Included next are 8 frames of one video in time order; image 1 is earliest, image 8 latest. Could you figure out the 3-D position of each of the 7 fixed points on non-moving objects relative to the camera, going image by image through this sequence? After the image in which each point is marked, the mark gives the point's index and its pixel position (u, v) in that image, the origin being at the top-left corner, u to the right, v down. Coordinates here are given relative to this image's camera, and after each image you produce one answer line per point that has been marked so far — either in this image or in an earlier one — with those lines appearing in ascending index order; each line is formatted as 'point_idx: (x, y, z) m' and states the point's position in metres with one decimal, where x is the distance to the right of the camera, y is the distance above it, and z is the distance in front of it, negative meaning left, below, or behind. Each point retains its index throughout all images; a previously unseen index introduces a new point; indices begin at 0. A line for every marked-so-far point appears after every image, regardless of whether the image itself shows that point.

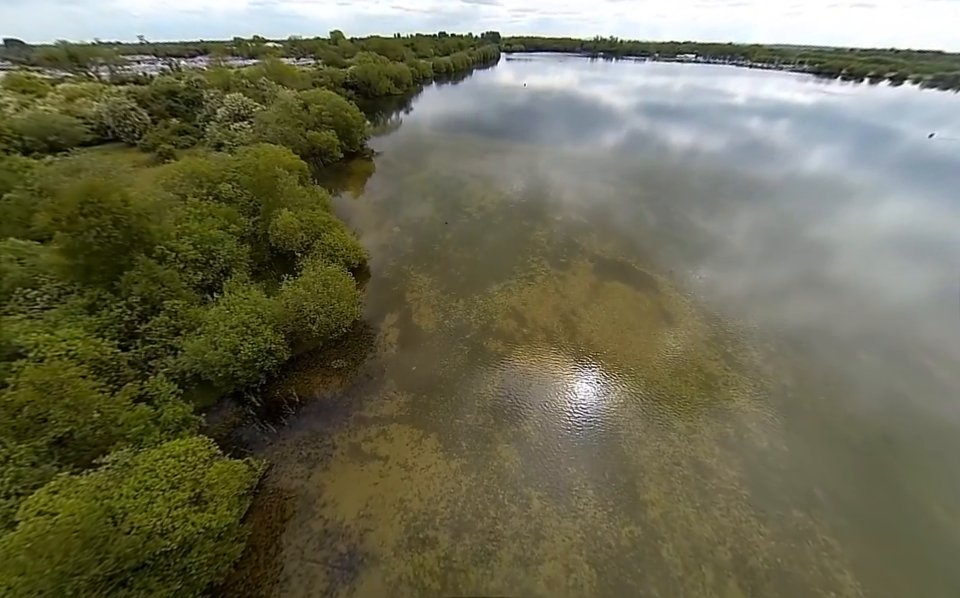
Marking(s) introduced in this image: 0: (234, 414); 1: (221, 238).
0: (-10.7, -5.0, +14.0) m
1: (-15.3, +3.6, +19.0) m
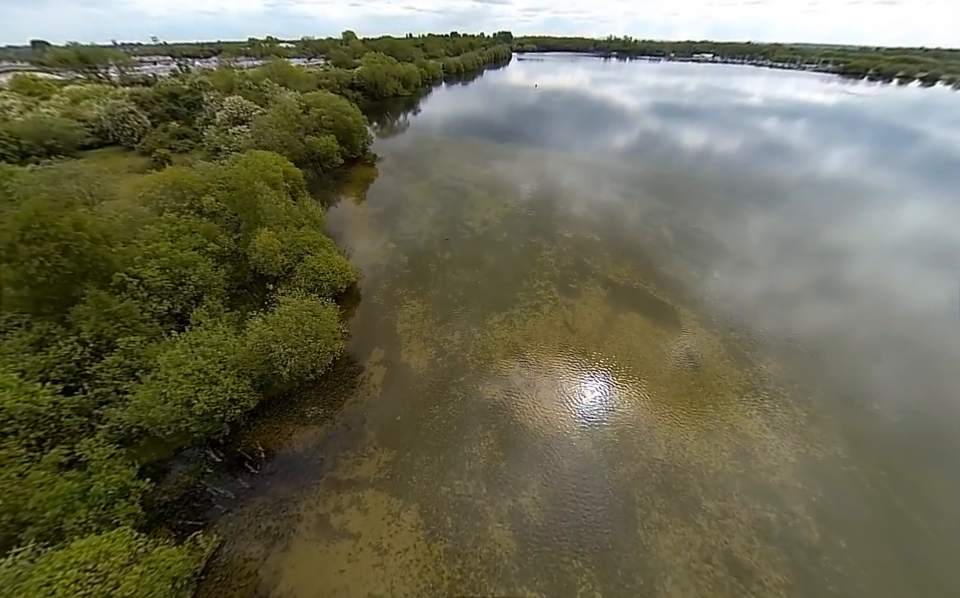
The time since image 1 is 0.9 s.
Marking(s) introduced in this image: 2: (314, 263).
0: (-11.1, -6.6, +12.2) m
1: (-15.4, +2.1, +17.3) m
2: (-9.5, +2.1, +18.4) m
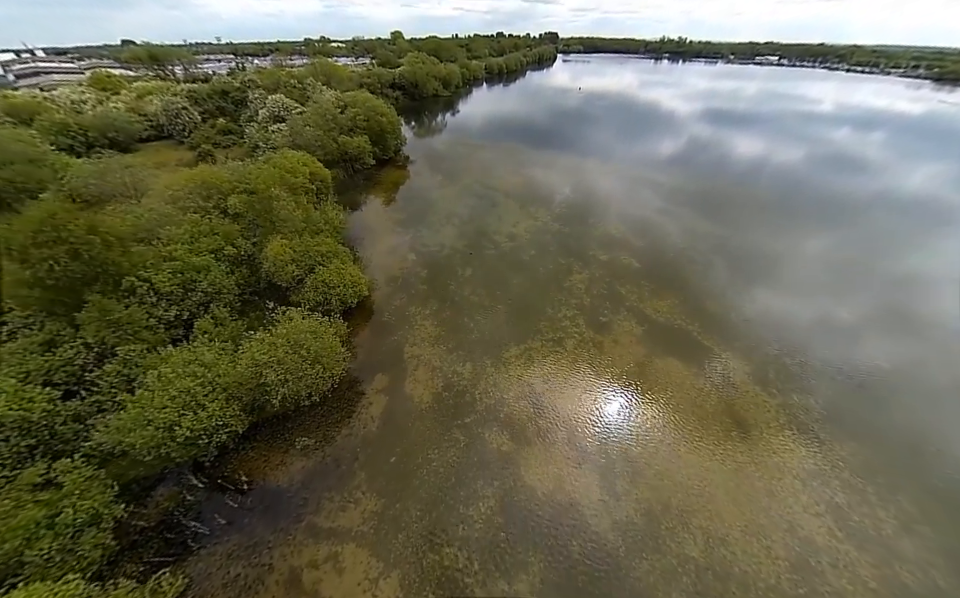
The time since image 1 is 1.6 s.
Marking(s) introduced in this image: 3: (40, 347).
0: (-11.2, -7.2, +11.6) m
1: (-14.4, +1.8, +17.0) m
2: (-8.4, +1.4, +17.5) m
3: (-16.3, -1.7, +12.0) m
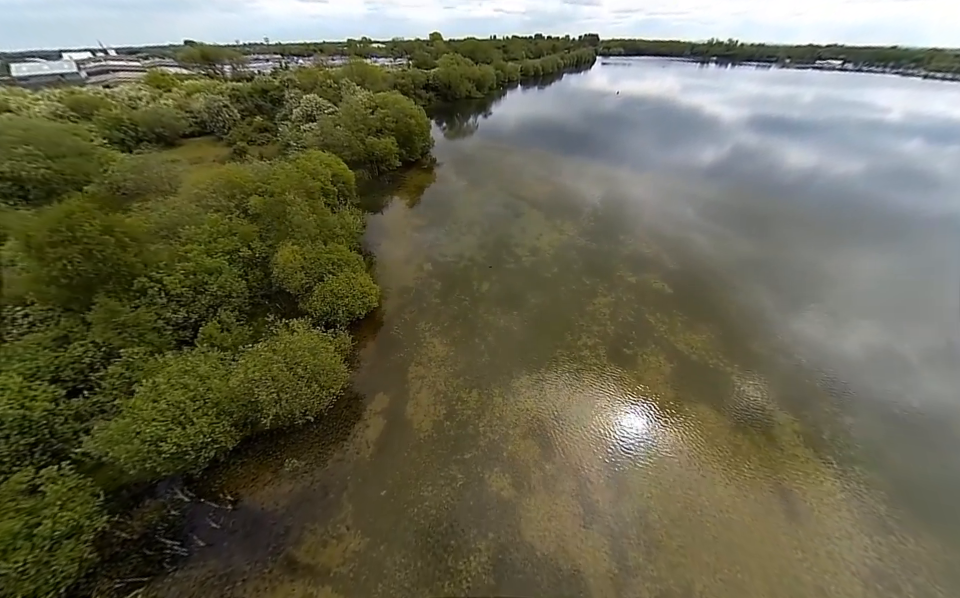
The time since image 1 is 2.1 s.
0: (-11.4, -7.4, +11.2) m
1: (-13.6, +1.7, +16.9) m
2: (-7.7, +0.9, +16.9) m
3: (-16.1, -1.7, +12.0) m
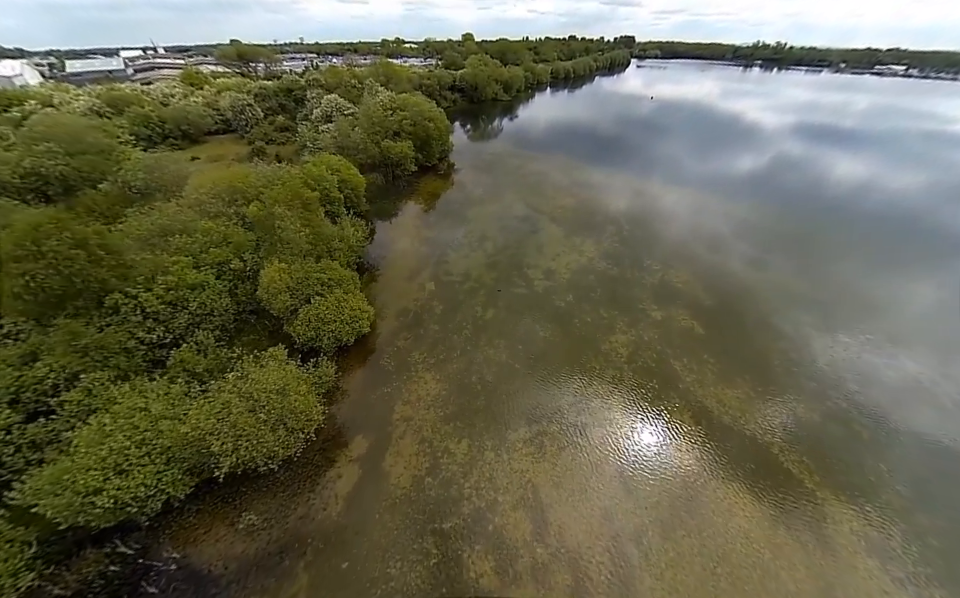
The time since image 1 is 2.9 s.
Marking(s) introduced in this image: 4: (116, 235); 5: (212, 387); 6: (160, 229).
0: (-12.1, -8.3, +10.1) m
1: (-13.5, +0.9, +15.8) m
2: (-7.6, -0.2, +15.5) m
3: (-16.5, -2.3, +11.1) m
4: (-17.5, +3.4, +15.7) m
5: (-10.1, -3.2, +12.4) m
6: (-17.2, +3.8, +17.5) m
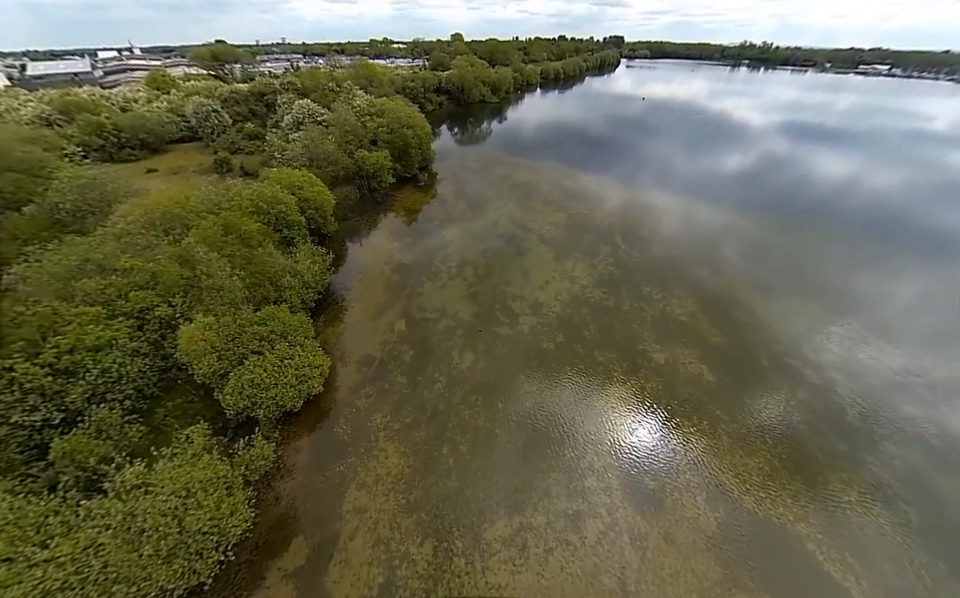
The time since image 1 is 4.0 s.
0: (-13.1, -10.7, +7.3) m
1: (-14.7, -1.5, +13.0) m
2: (-8.8, -2.6, +12.8) m
3: (-17.5, -4.8, +8.3) m
4: (-18.7, +0.9, +12.8) m
5: (-11.1, -5.6, +9.7) m
6: (-18.5, +1.4, +14.6) m
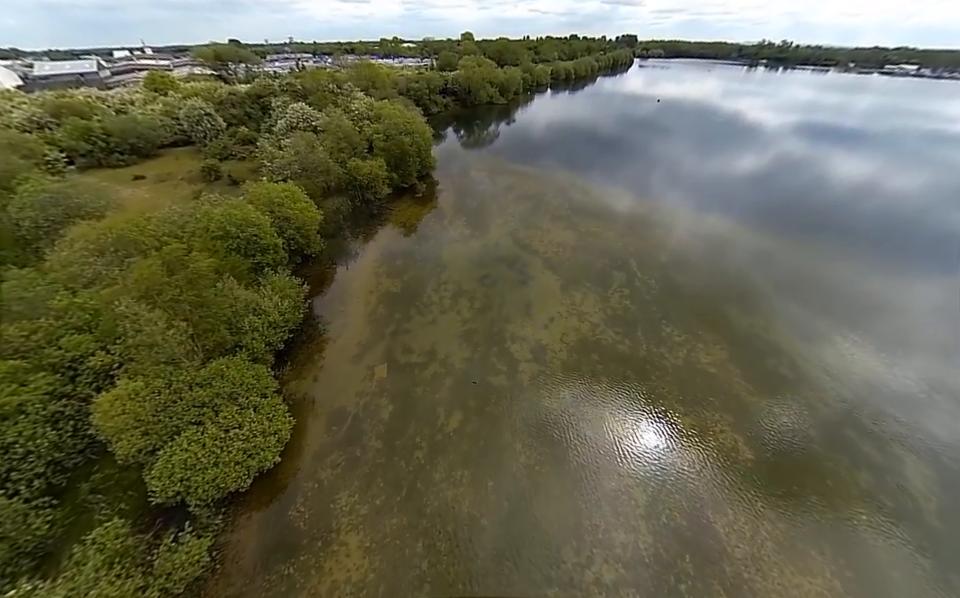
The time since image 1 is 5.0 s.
0: (-13.8, -12.6, +5.2) m
1: (-15.1, -3.4, +10.9) m
2: (-9.3, -4.5, +10.6) m
3: (-18.1, -6.6, +6.2) m
4: (-19.1, -0.8, +10.8) m
5: (-11.7, -7.5, +7.5) m
6: (-18.9, -0.4, +12.6) m
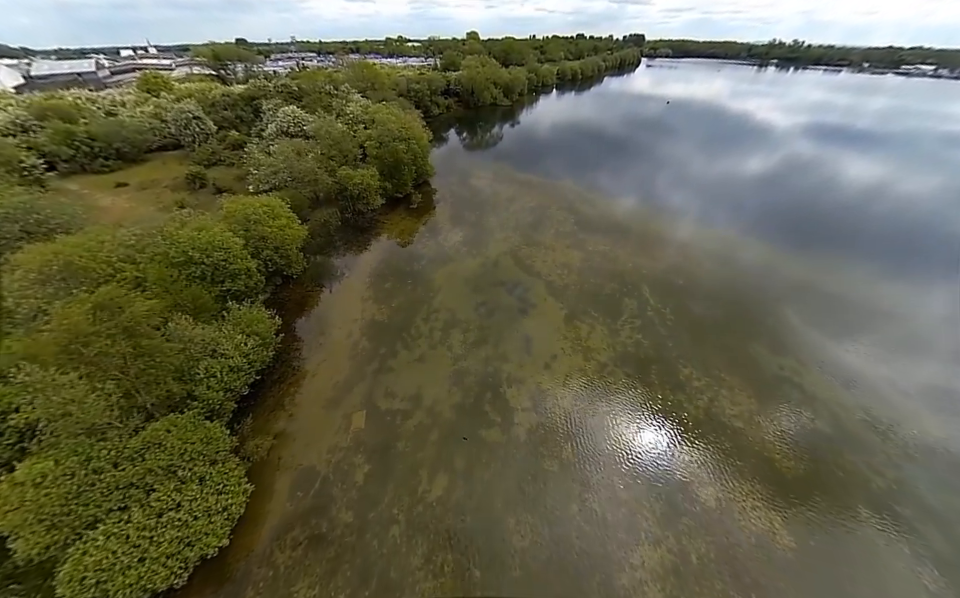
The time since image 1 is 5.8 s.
0: (-14.4, -14.2, +3.4) m
1: (-15.6, -4.9, +9.2) m
2: (-9.7, -6.1, +8.8) m
3: (-18.7, -8.1, +4.5) m
4: (-19.5, -2.3, +9.1) m
5: (-12.2, -9.1, +5.7) m
6: (-19.2, -1.9, +10.8) m
